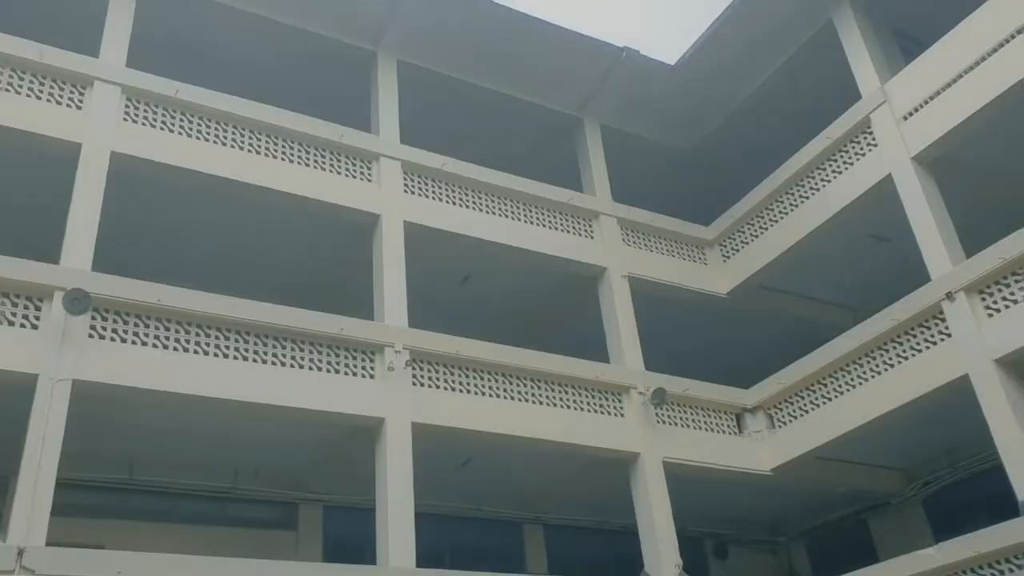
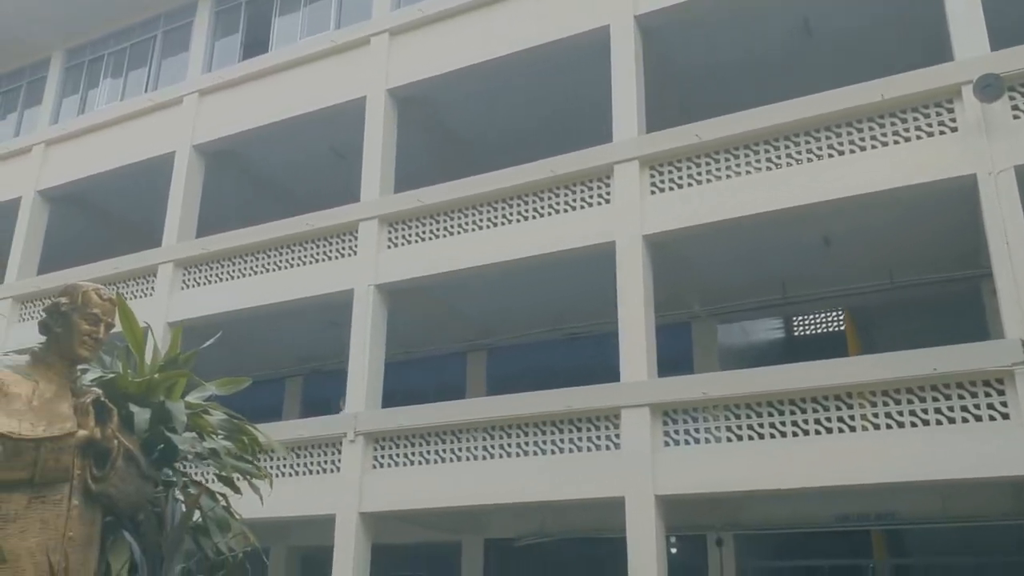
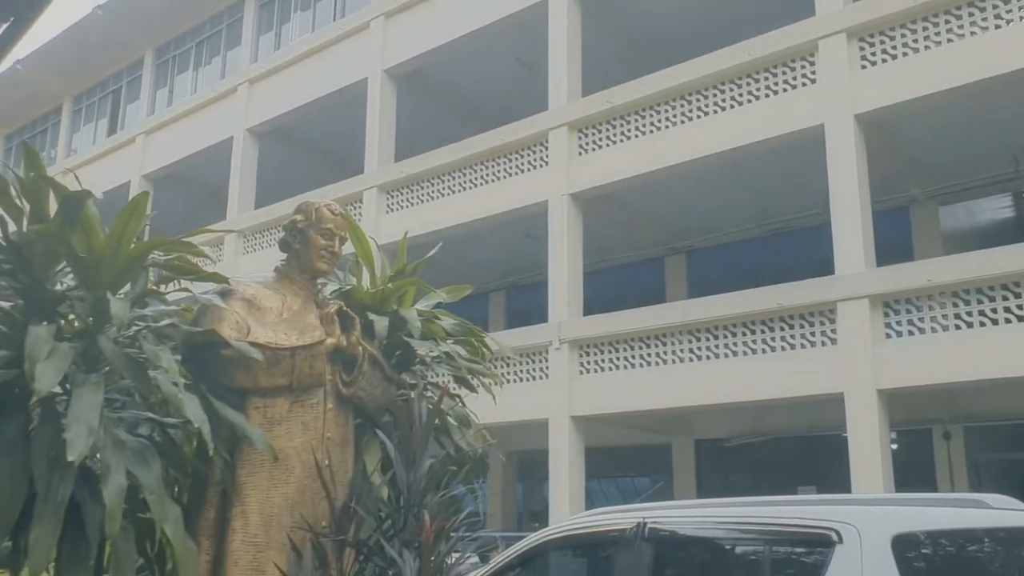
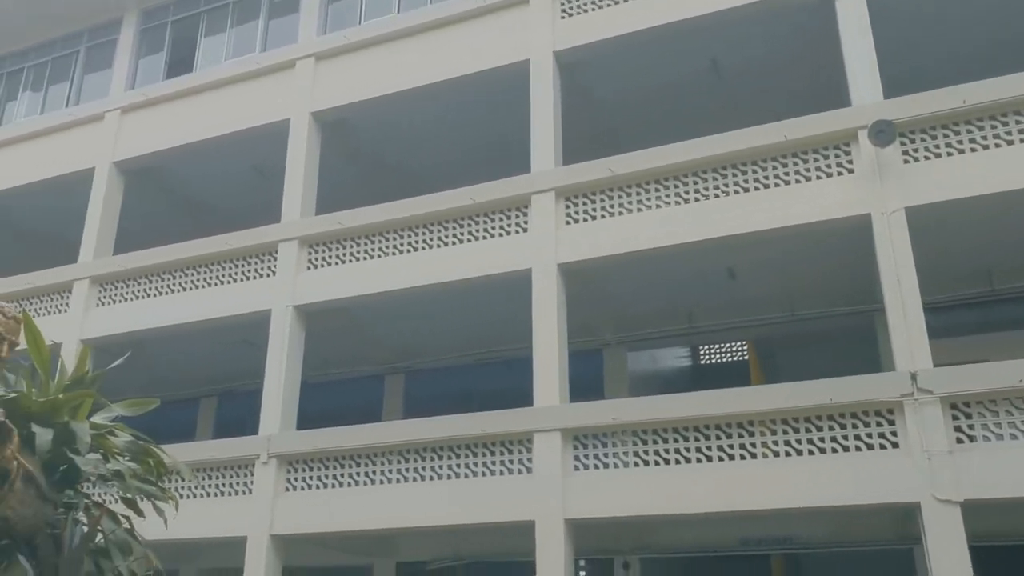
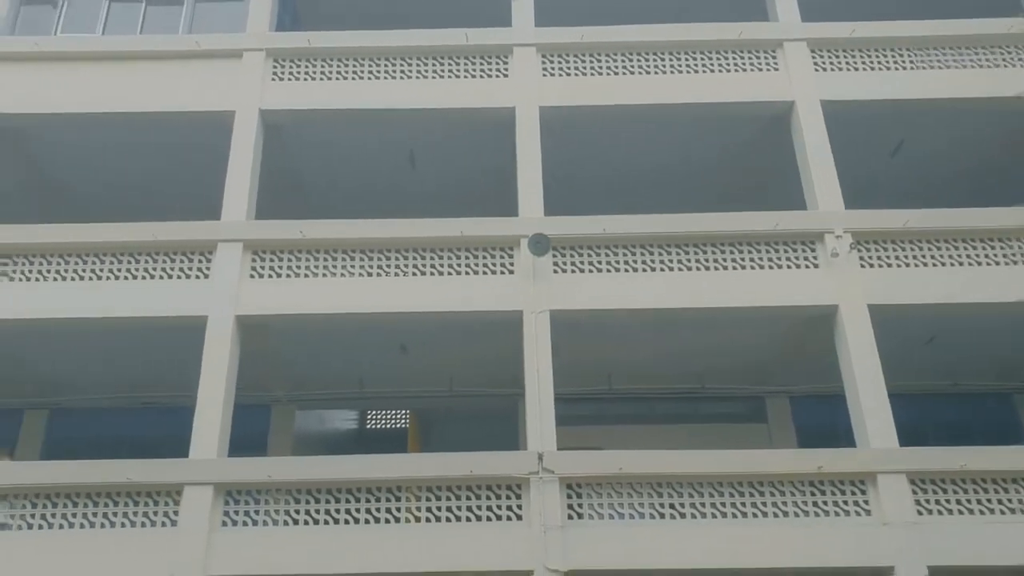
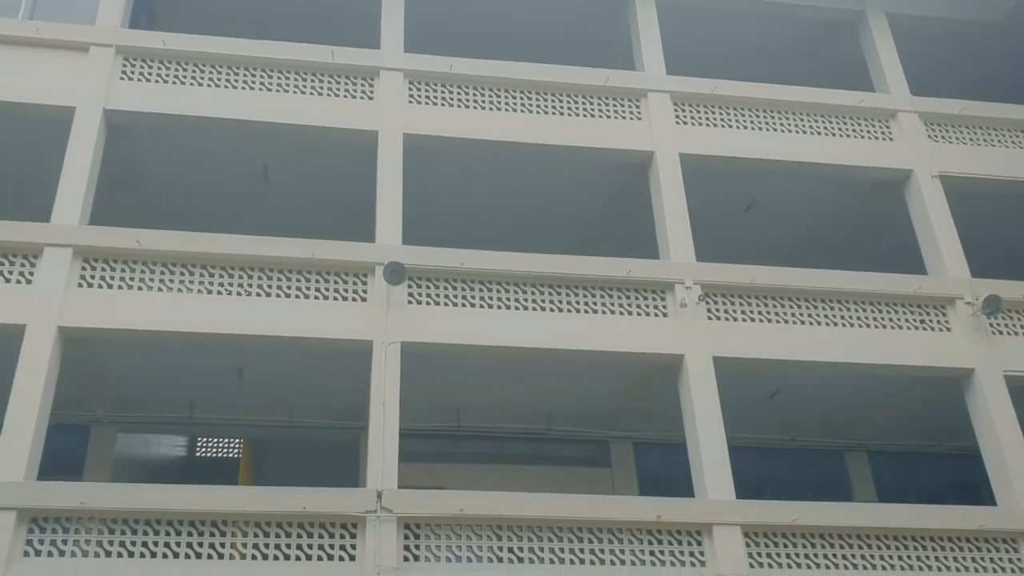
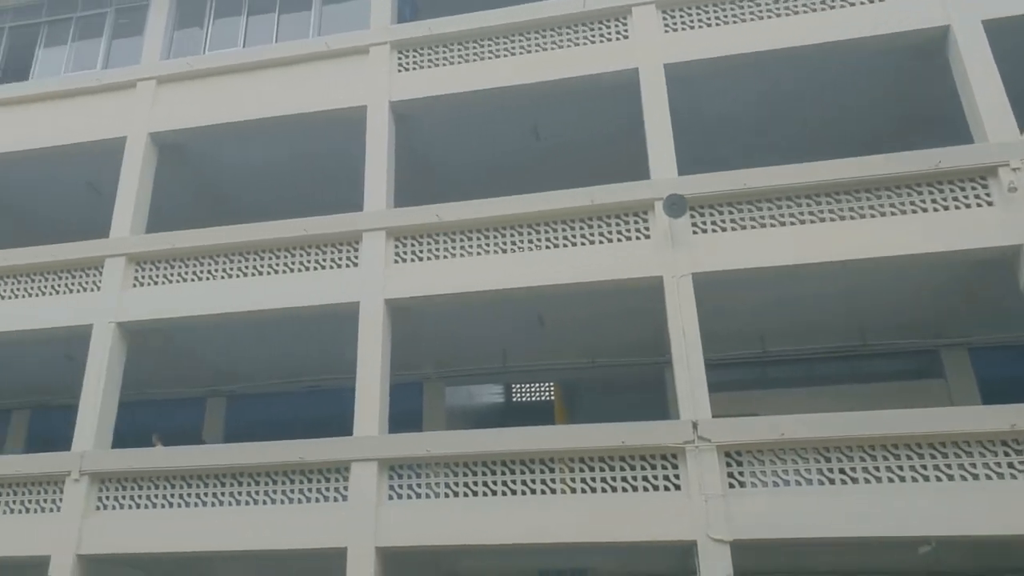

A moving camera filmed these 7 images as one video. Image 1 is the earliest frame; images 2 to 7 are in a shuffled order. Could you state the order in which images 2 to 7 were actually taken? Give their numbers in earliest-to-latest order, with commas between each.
6, 5, 7, 4, 2, 3
